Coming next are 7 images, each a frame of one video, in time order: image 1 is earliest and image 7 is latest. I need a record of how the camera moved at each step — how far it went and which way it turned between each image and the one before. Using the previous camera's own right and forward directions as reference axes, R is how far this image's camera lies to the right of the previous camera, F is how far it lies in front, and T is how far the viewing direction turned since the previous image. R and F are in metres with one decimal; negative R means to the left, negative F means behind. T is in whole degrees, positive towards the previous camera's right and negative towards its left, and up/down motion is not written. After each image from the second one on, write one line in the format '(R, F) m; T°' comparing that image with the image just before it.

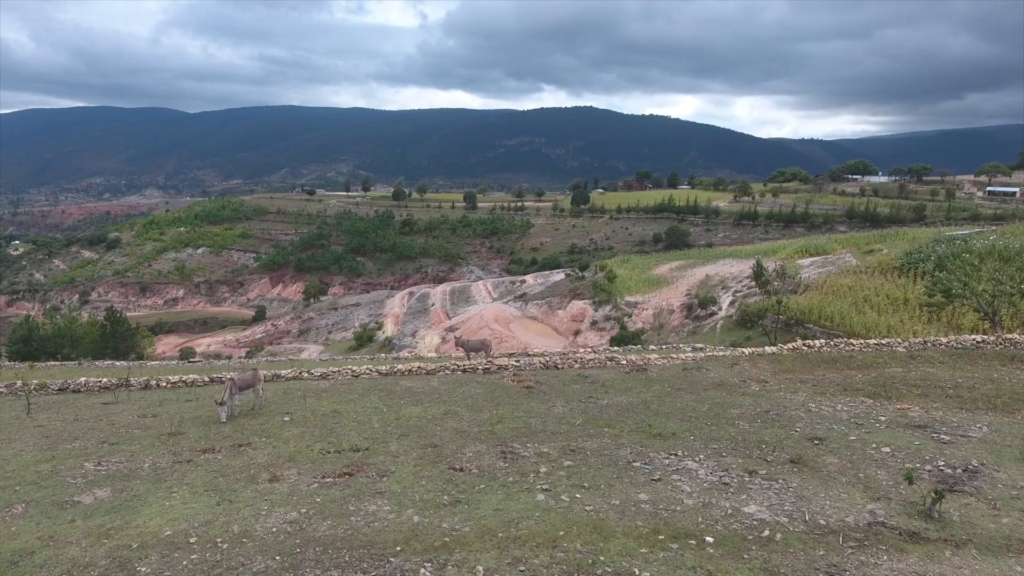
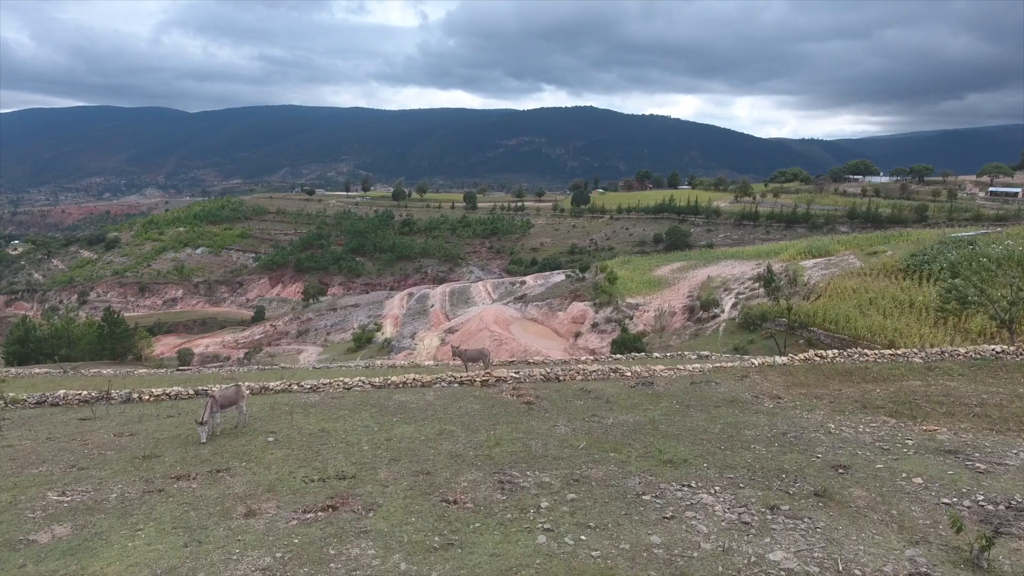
(0.0, +0.4) m; 0°
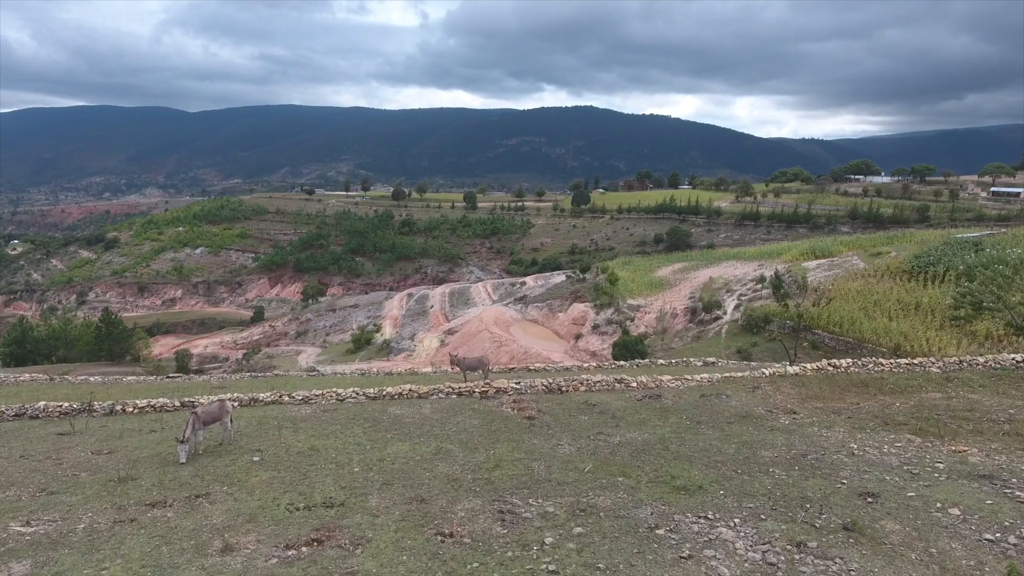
(0.0, +0.3) m; 0°
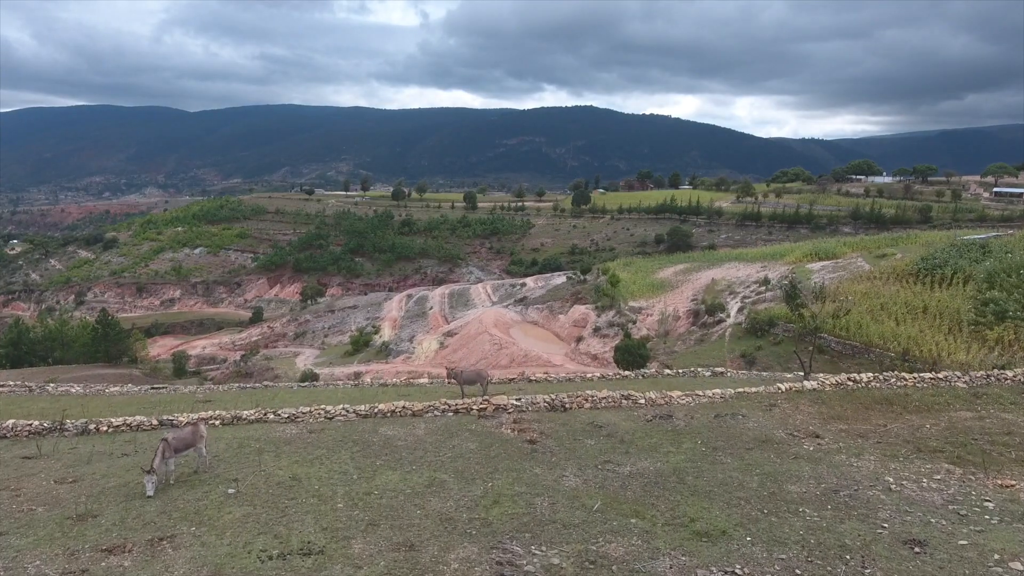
(0.0, +0.5) m; 0°
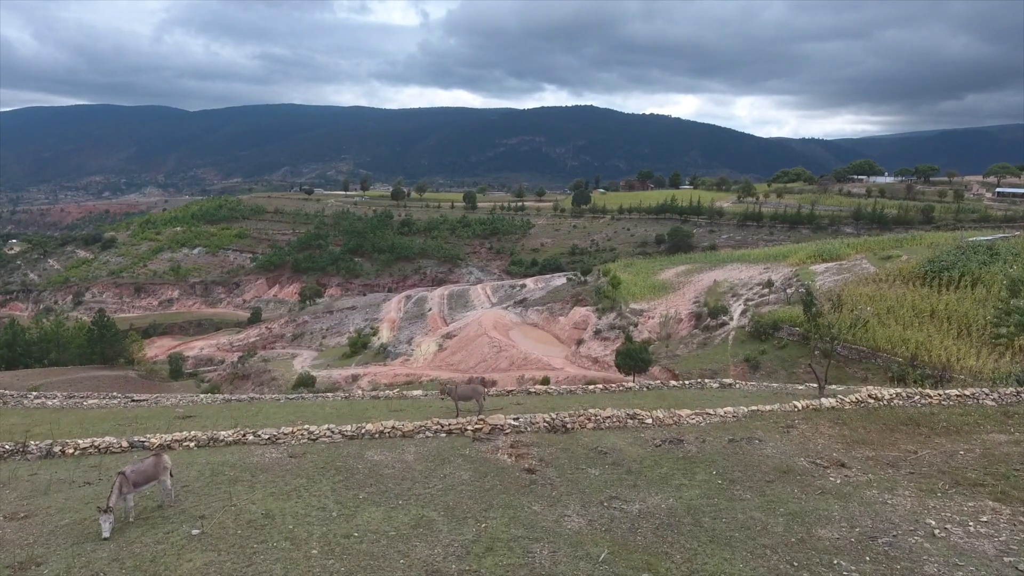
(0.0, +0.5) m; 0°
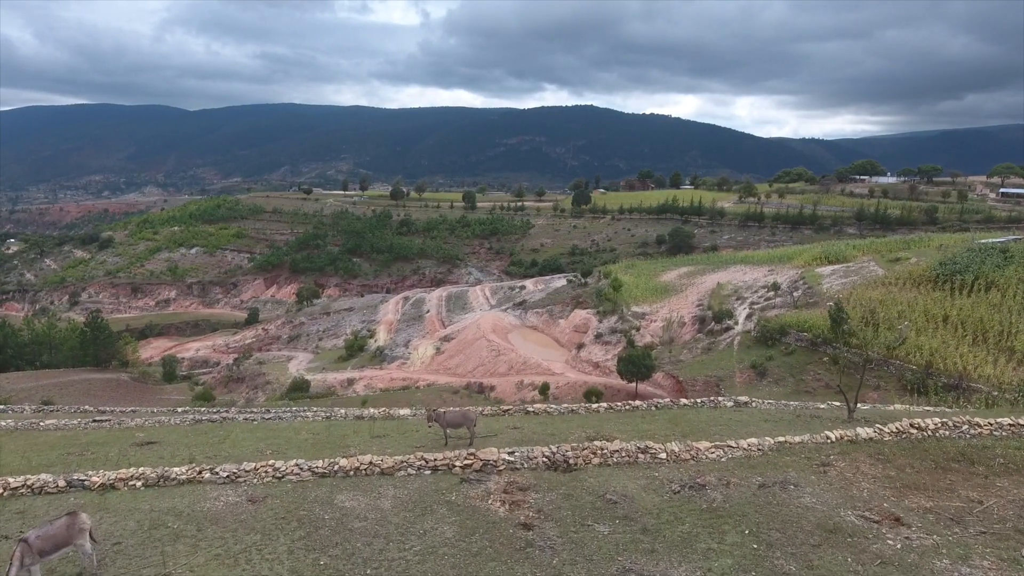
(+0.1, +0.9) m; 0°
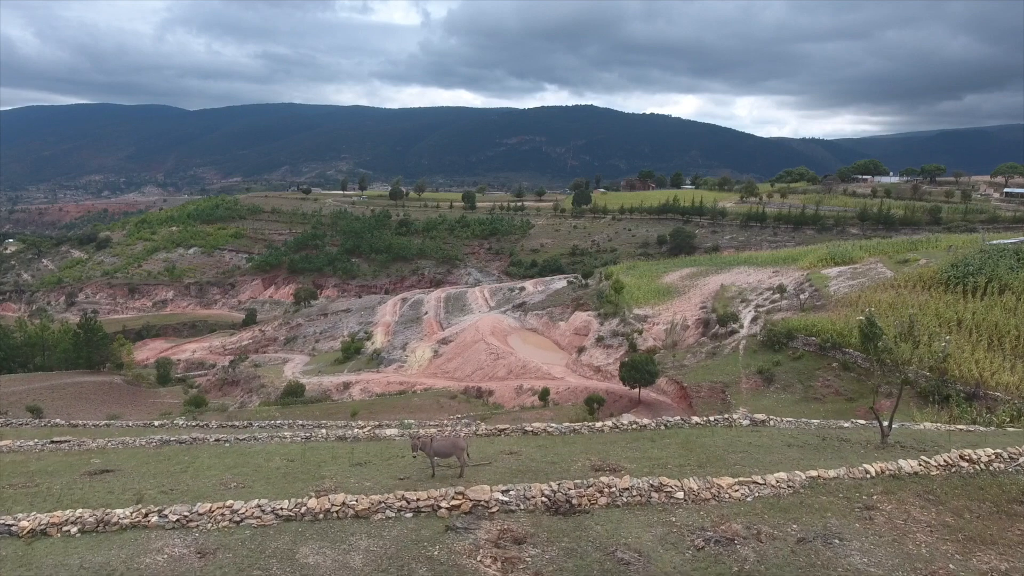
(+0.1, +0.8) m; 0°
